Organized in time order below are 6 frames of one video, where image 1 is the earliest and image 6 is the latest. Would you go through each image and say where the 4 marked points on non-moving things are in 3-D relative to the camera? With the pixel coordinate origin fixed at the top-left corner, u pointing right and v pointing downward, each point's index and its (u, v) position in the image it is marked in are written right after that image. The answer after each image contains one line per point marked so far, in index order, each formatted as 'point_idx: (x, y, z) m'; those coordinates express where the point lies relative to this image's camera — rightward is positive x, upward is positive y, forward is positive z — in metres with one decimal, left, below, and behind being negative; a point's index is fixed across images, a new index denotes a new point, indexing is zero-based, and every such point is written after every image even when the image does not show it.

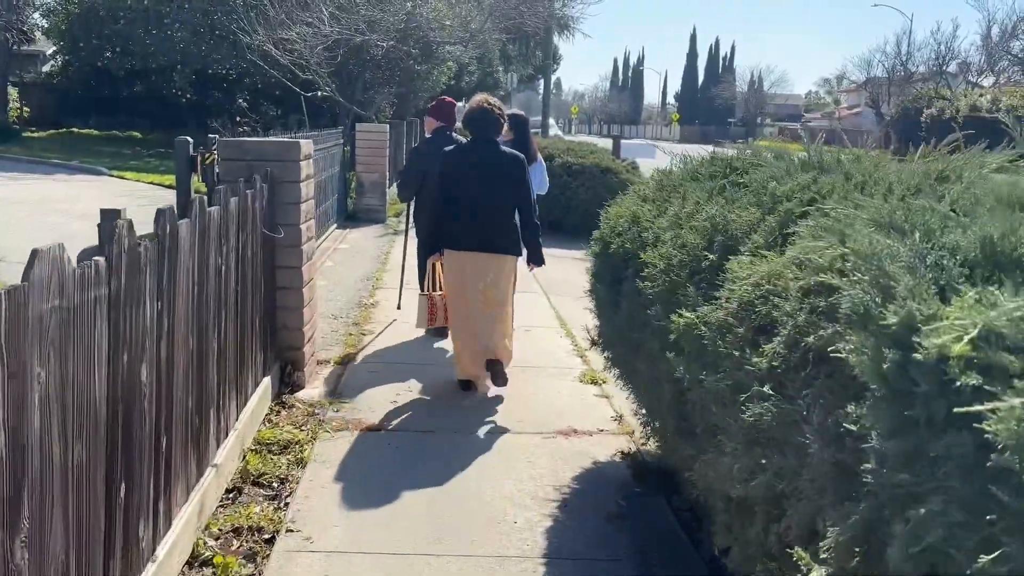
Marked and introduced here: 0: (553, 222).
0: (+0.6, +1.0, +13.4) m
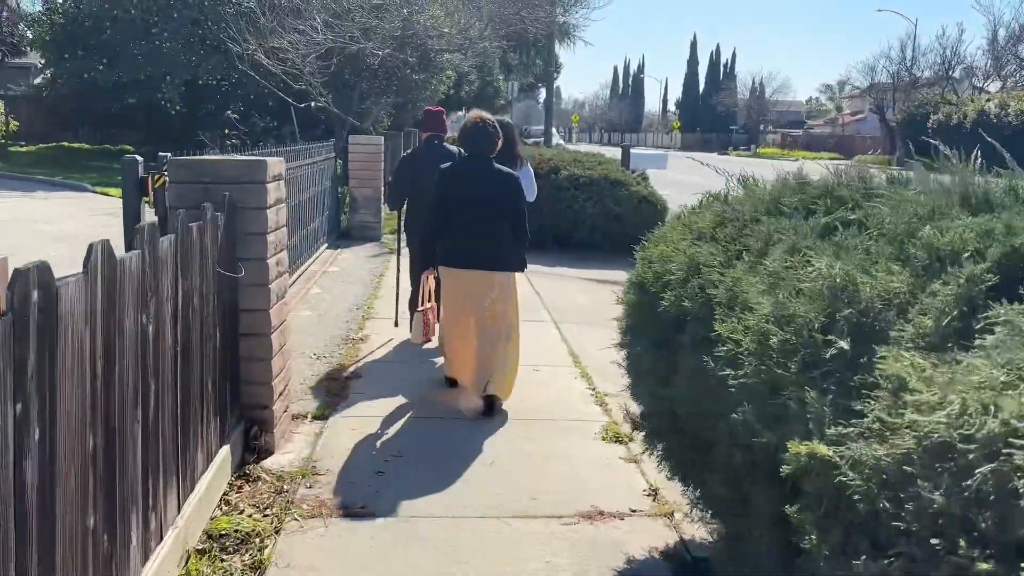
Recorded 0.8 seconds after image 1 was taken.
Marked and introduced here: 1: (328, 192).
0: (+0.7, +0.7, +12.6) m
1: (-2.7, +1.4, +12.2) m
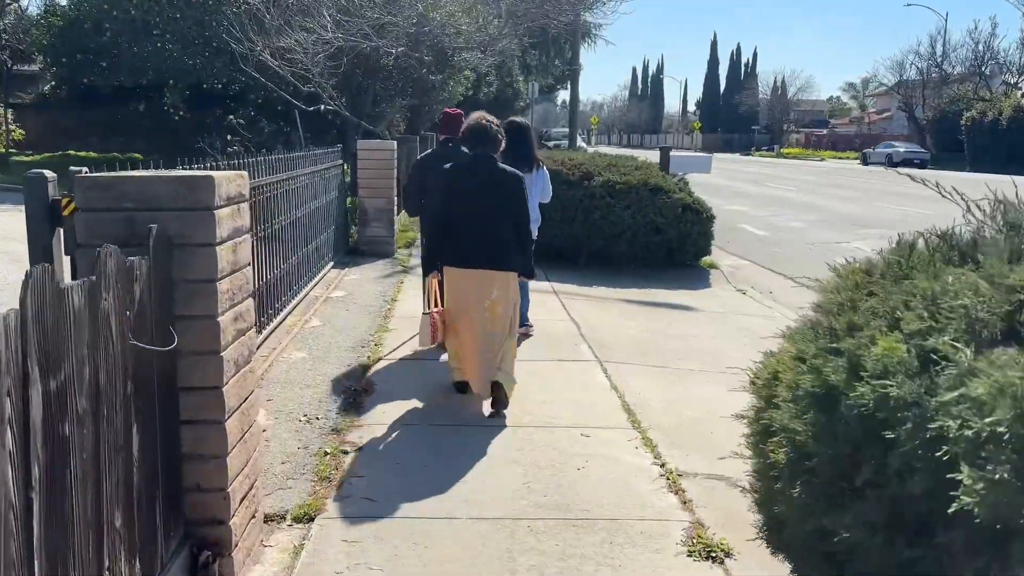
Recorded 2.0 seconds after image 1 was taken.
0: (+1.0, +0.5, +11.2) m
1: (-2.3, +1.1, +11.0) m
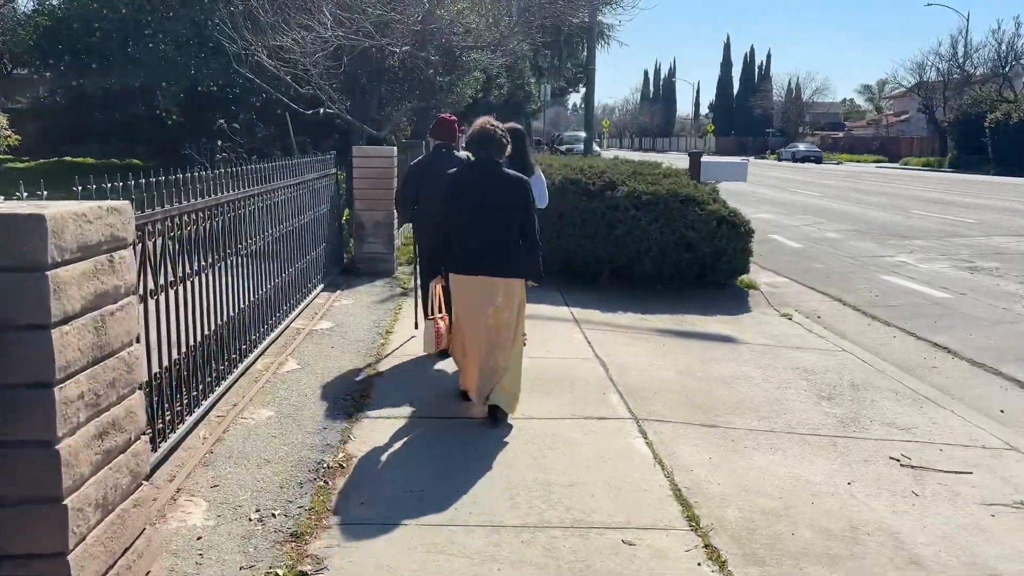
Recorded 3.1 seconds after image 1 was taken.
0: (+1.2, +0.2, +10.0) m
1: (-2.2, +0.8, +9.8) m
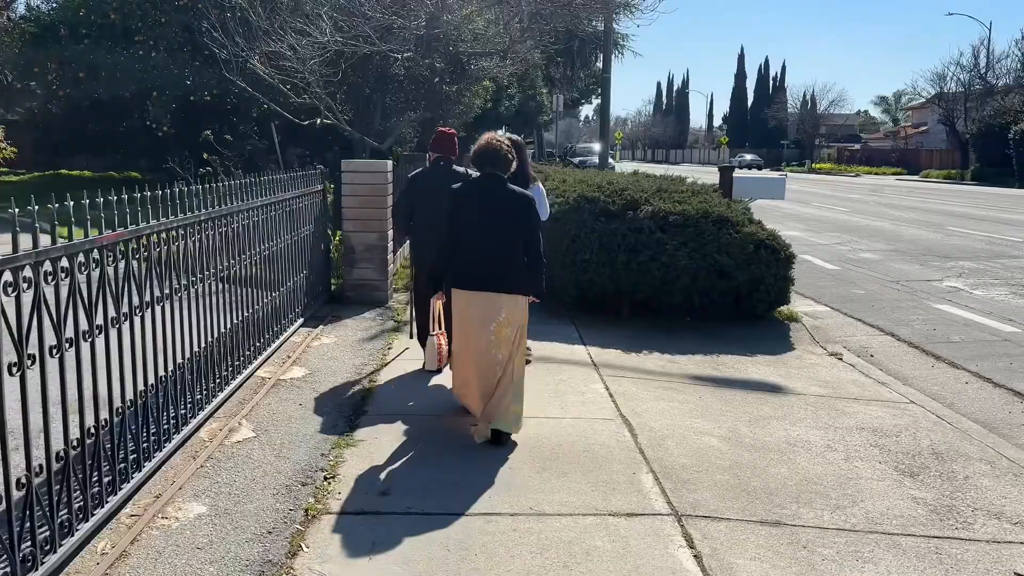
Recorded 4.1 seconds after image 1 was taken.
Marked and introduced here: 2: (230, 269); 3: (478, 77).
0: (+1.3, -0.1, +8.8) m
1: (-2.1, +0.5, +8.6) m
2: (-1.9, +0.1, +5.6) m
3: (-0.7, +4.4, +17.6) m
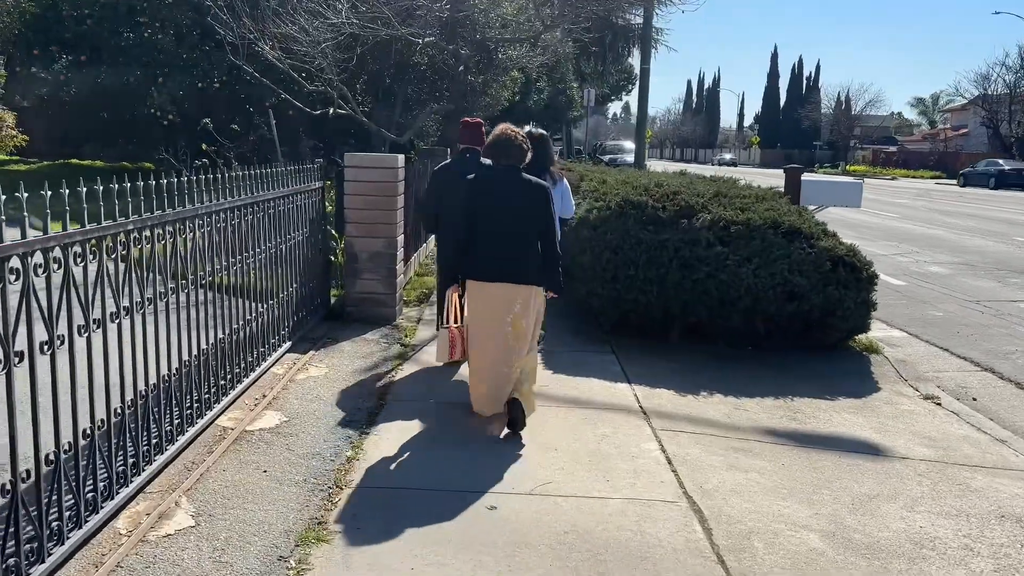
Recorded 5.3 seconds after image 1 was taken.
0: (+1.5, -0.3, +7.4) m
1: (-1.8, +0.4, +7.3) m
2: (-1.8, 0.0, +4.3) m
3: (-0.1, +4.3, +16.2) m
